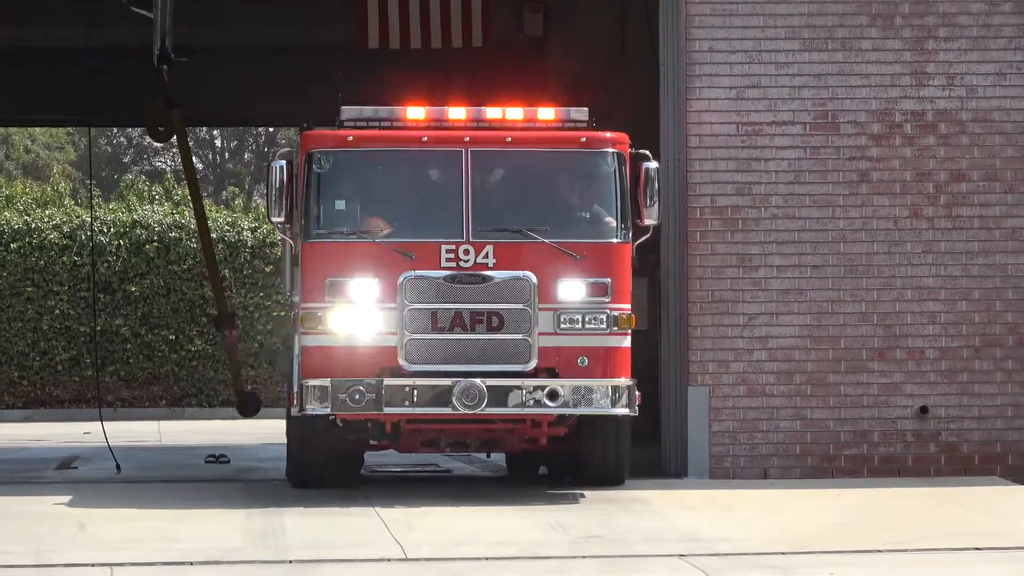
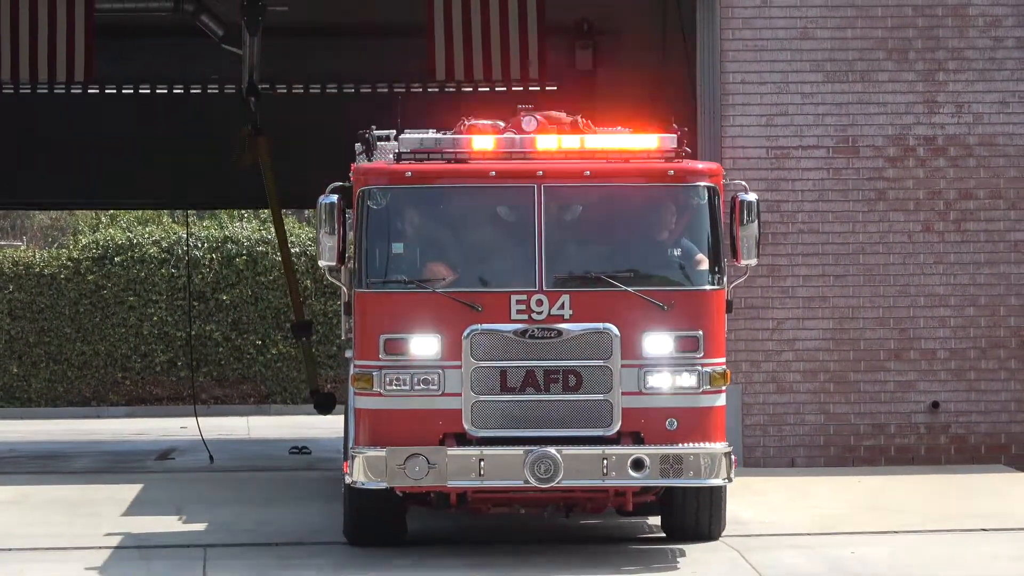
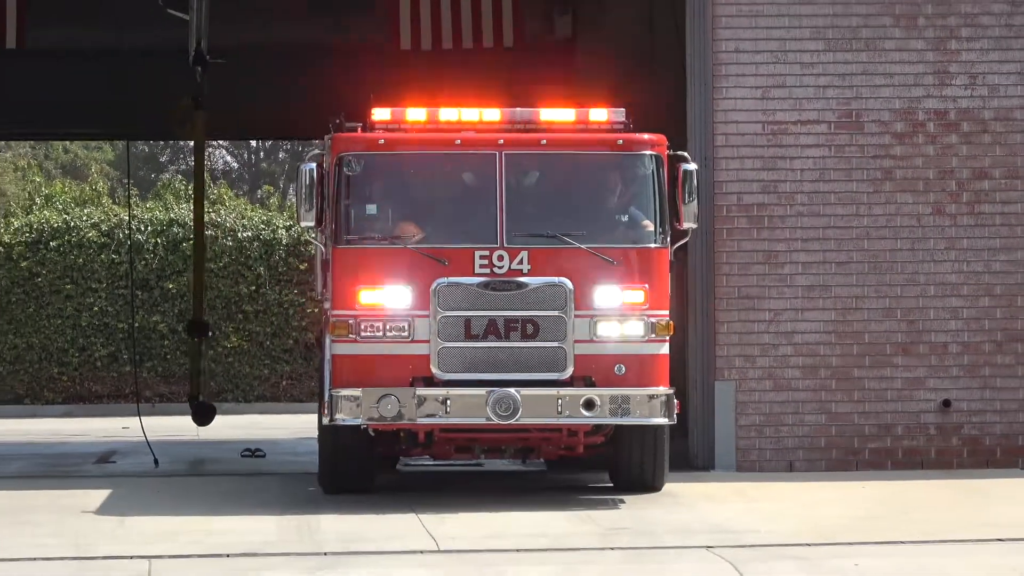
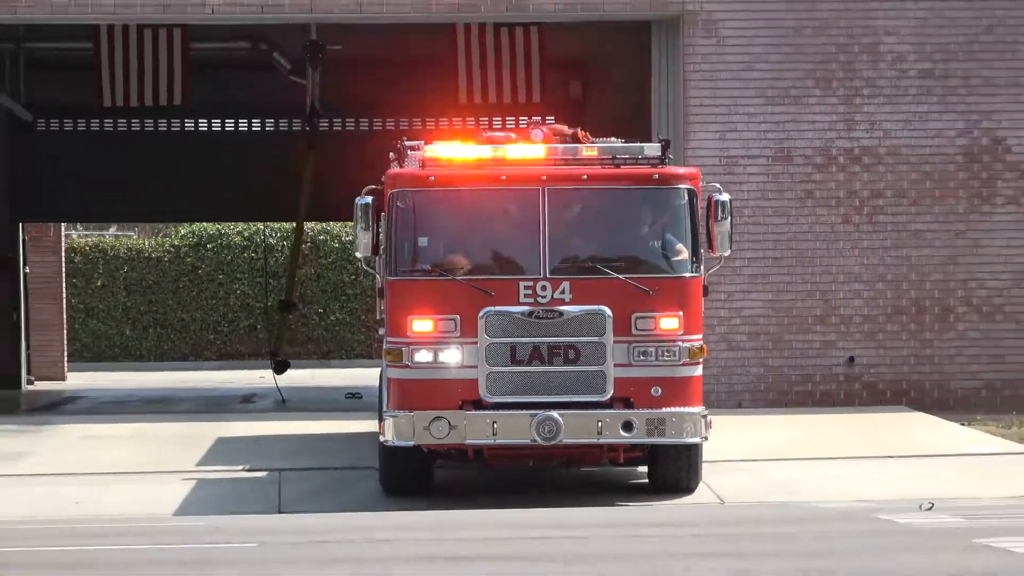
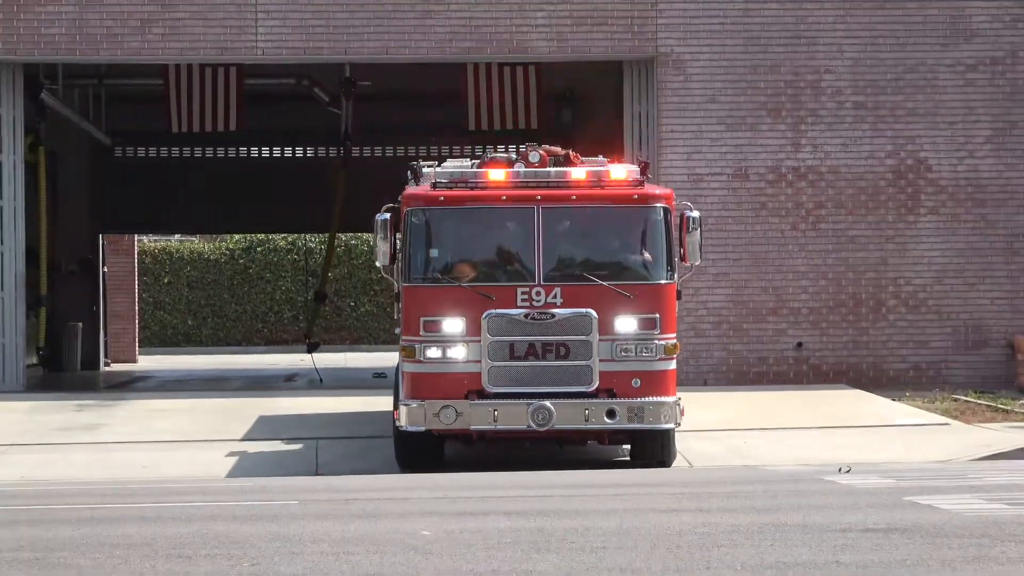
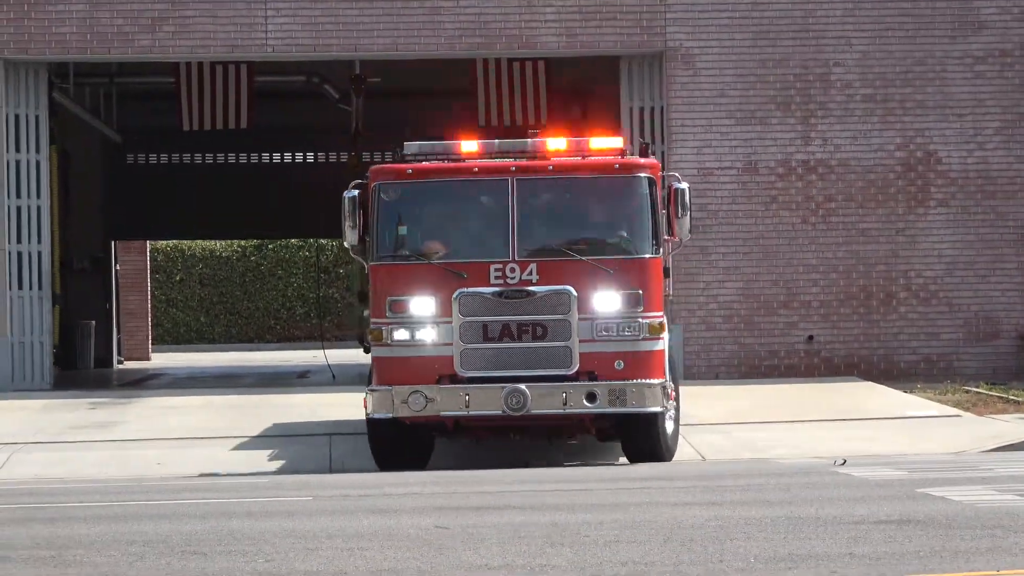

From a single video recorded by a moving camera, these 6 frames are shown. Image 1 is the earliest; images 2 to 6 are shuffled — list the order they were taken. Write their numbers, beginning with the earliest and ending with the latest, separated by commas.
3, 2, 4, 5, 6
